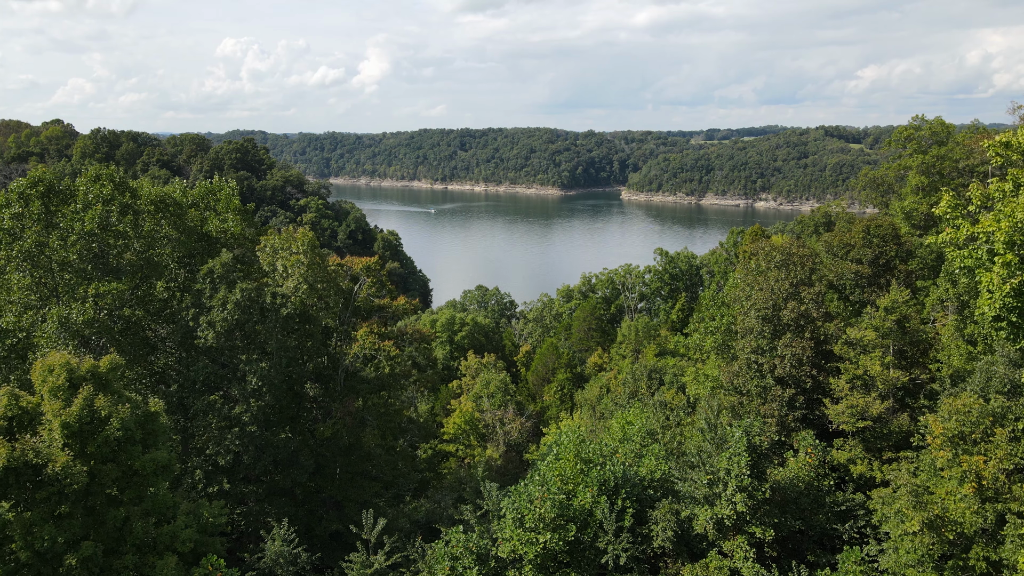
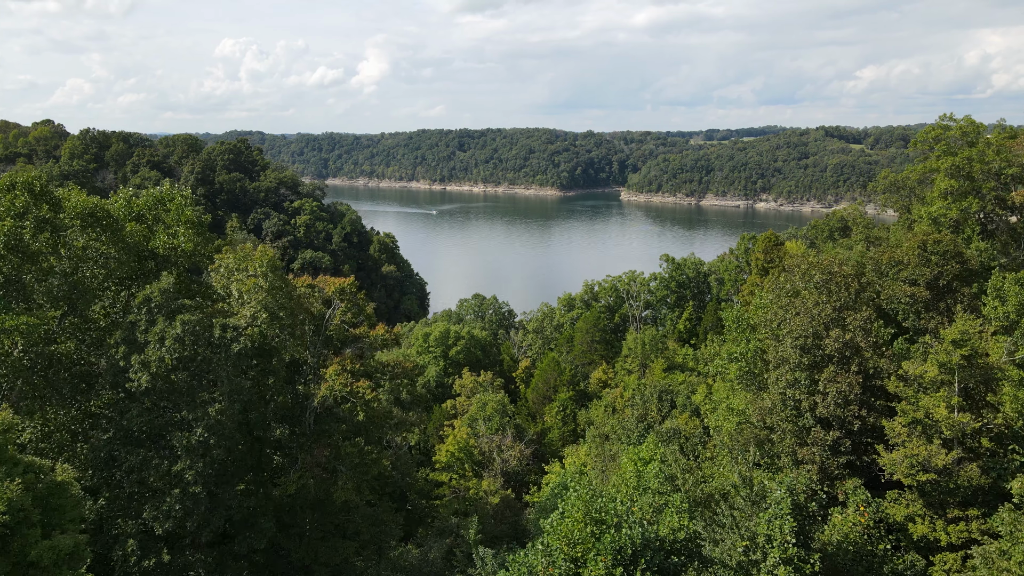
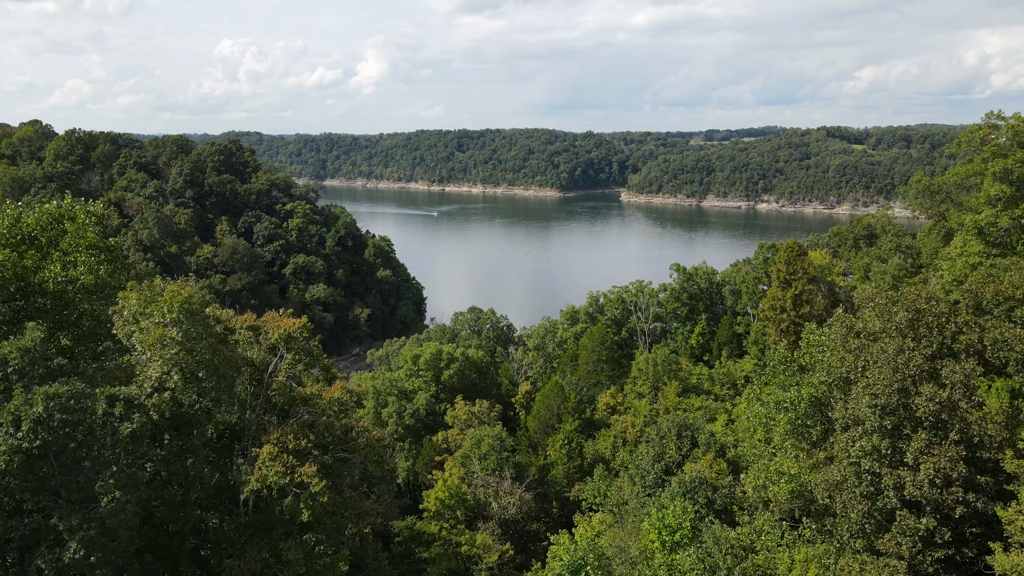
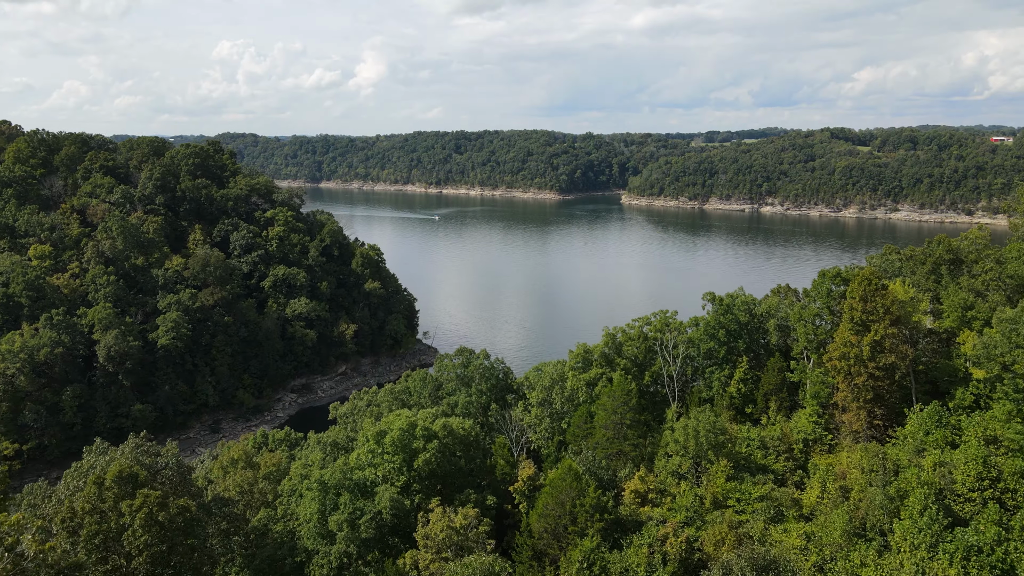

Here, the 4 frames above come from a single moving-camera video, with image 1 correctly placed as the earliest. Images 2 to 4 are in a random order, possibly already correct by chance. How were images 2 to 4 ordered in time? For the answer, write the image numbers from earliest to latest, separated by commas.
2, 3, 4
